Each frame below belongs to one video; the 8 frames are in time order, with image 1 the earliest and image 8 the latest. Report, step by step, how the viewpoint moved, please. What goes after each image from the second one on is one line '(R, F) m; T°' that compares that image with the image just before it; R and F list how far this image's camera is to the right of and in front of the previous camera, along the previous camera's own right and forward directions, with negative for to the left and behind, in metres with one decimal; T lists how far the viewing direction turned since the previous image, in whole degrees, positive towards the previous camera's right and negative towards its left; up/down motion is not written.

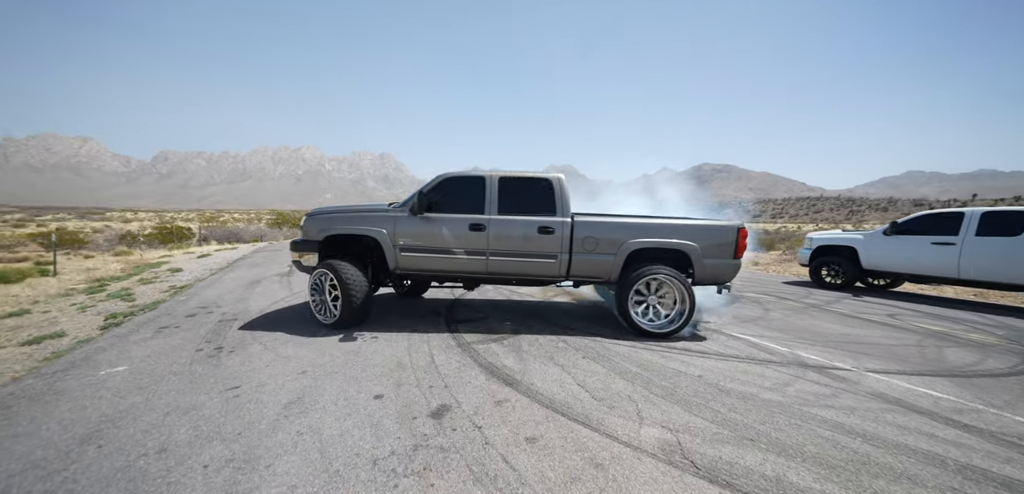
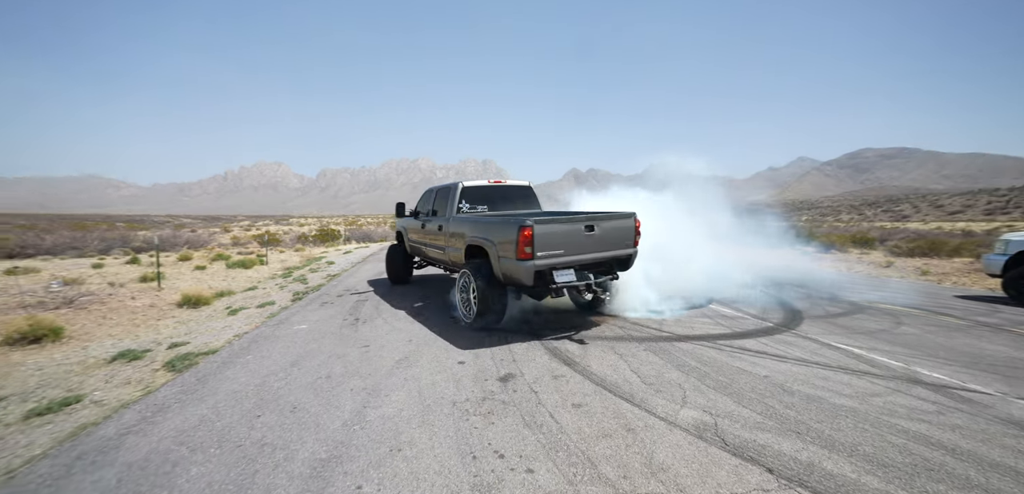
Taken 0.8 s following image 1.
(+0.4, -0.6) m; -13°
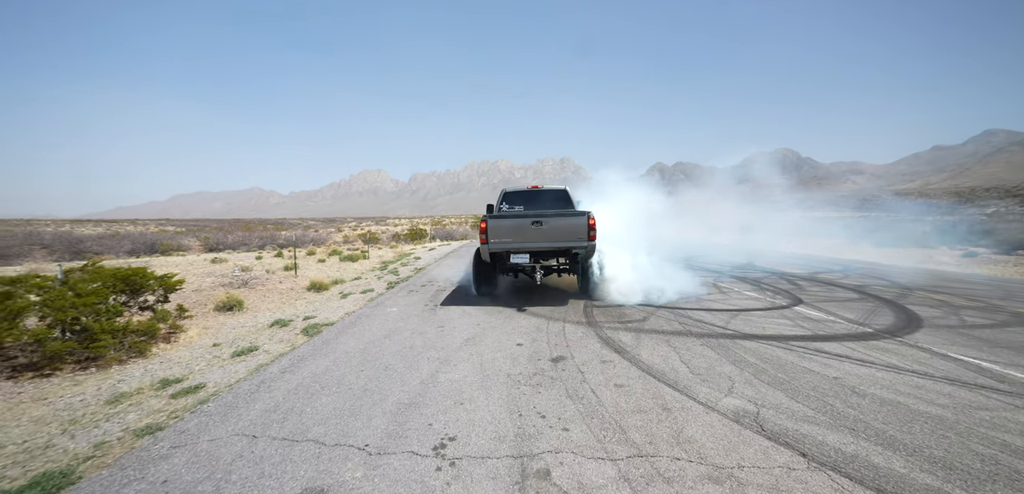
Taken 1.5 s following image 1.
(+0.3, -0.4) m; -10°
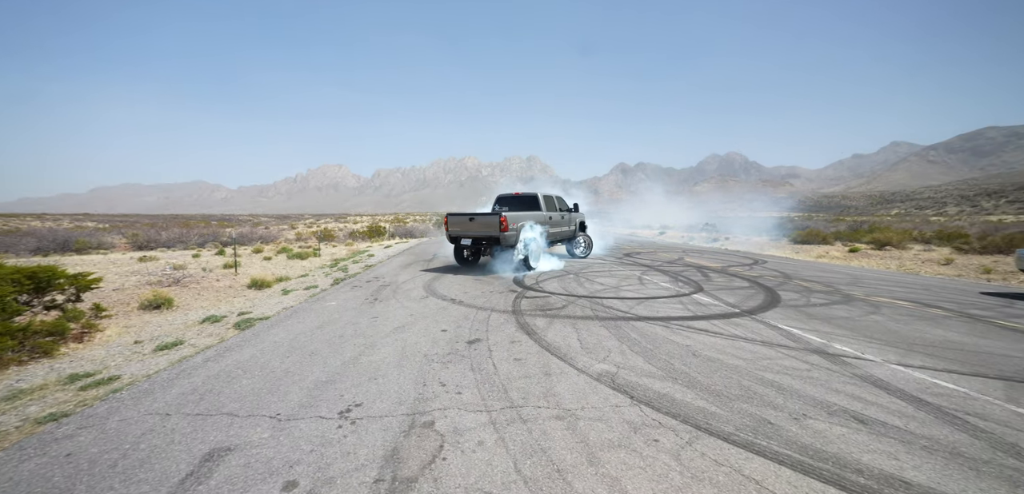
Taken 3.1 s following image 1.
(+0.5, -0.9) m; +5°
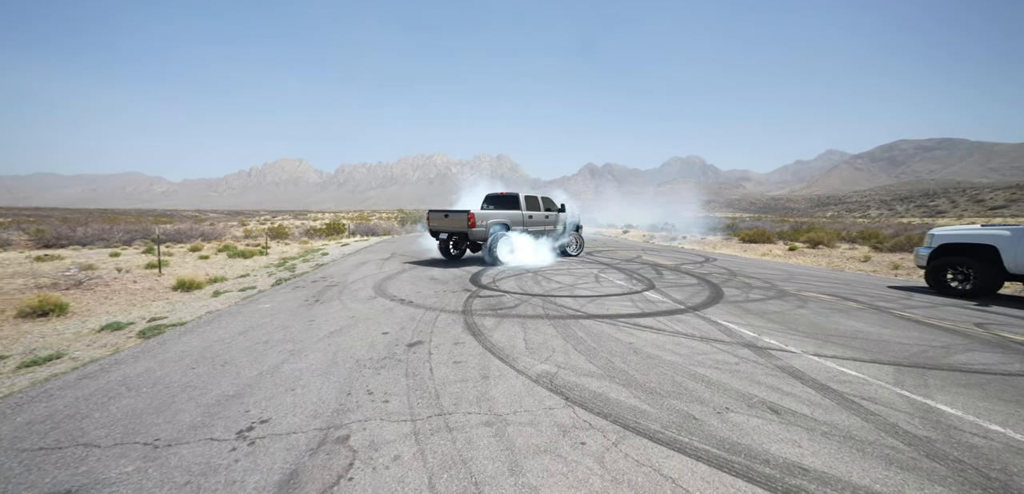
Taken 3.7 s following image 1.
(+0.3, +0.1) m; +4°
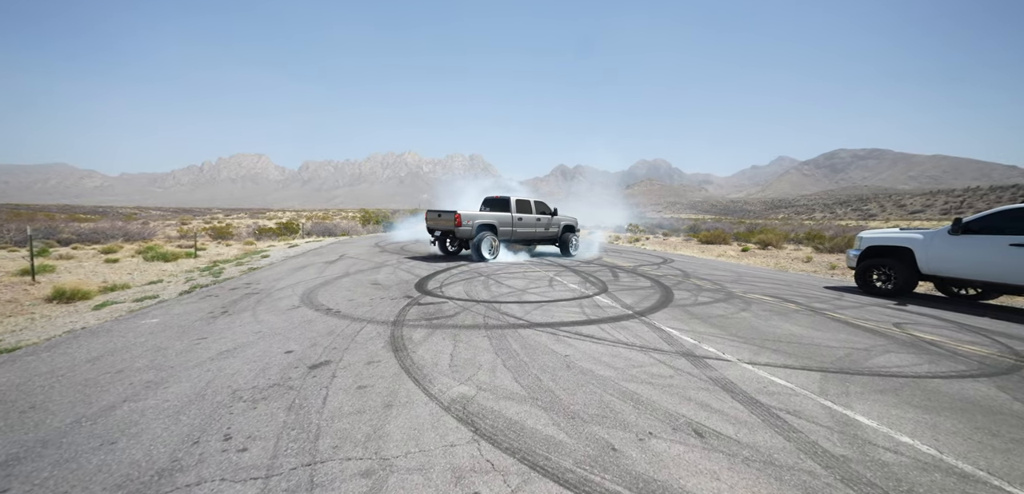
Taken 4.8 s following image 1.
(+0.5, +0.5) m; +4°
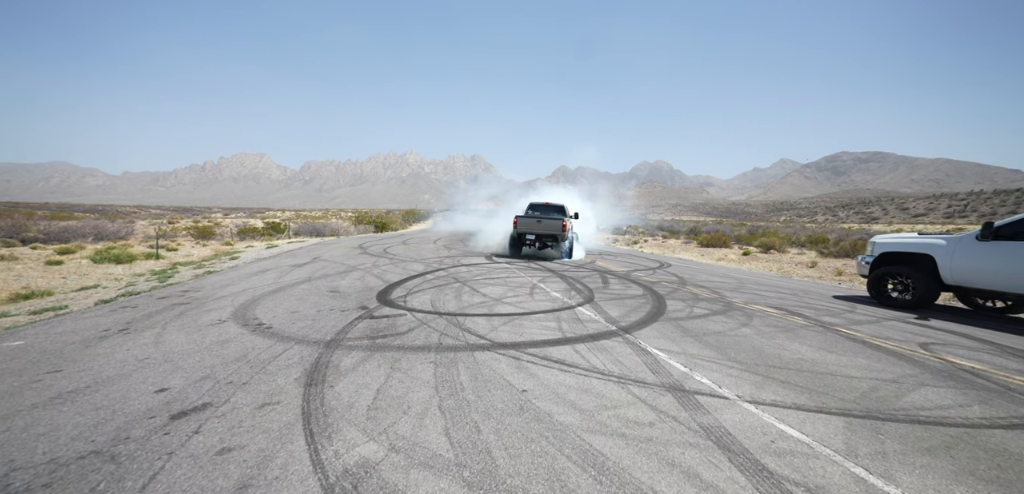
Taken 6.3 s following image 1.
(+0.5, +1.0) m; 0°
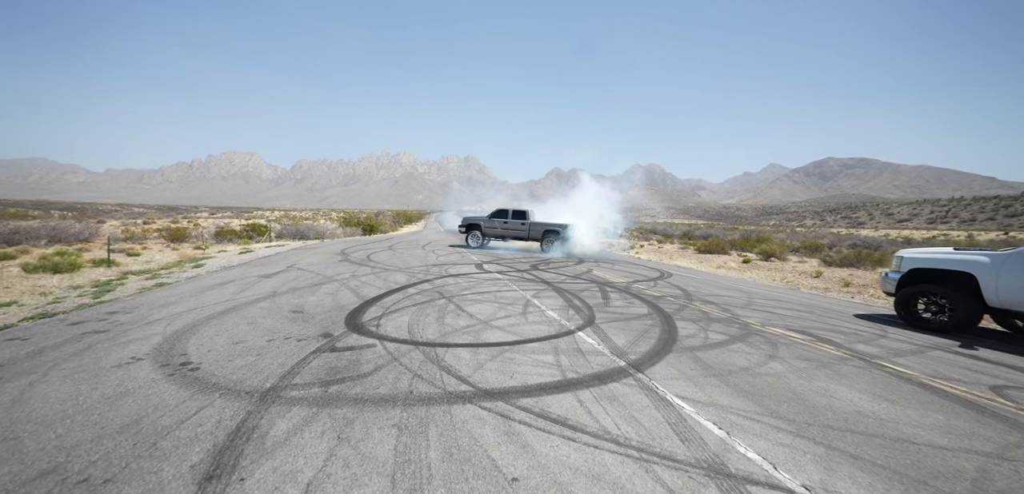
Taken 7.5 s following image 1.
(0.0, +1.1) m; +1°
